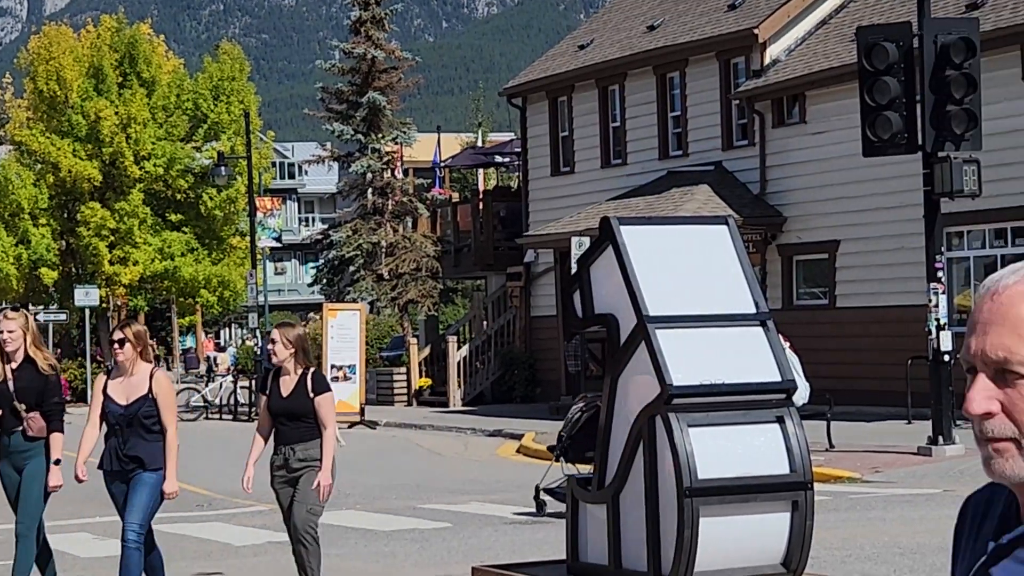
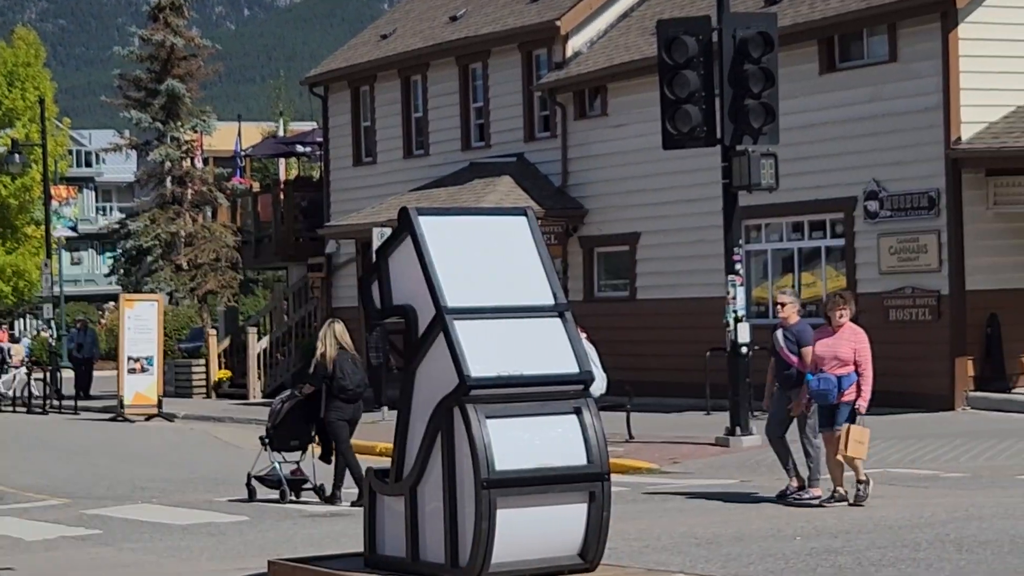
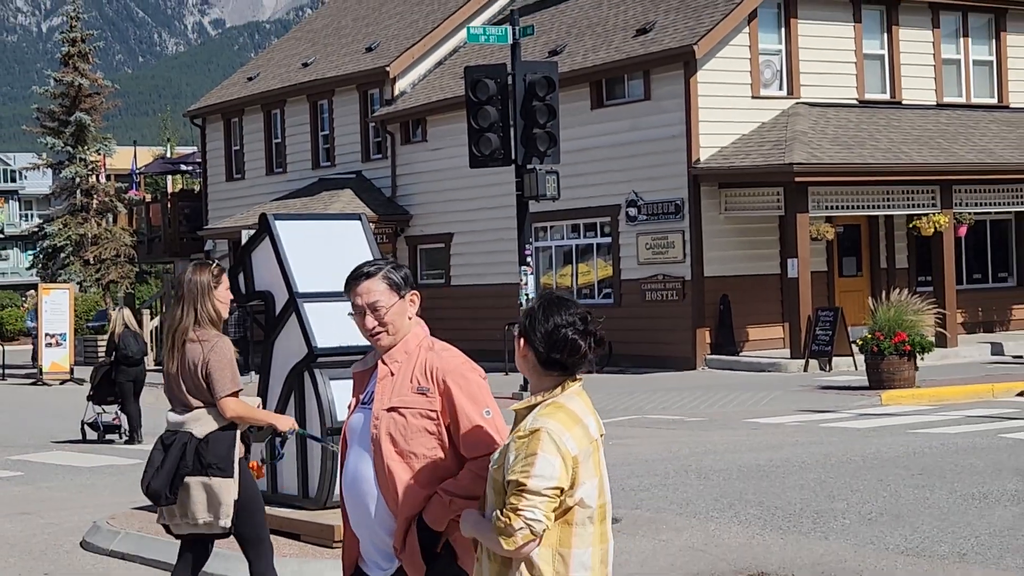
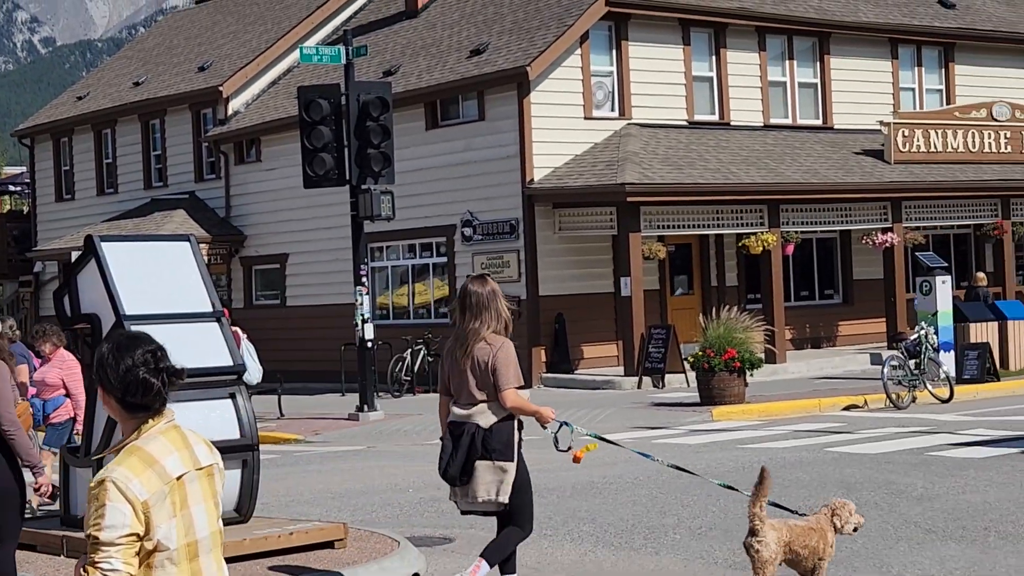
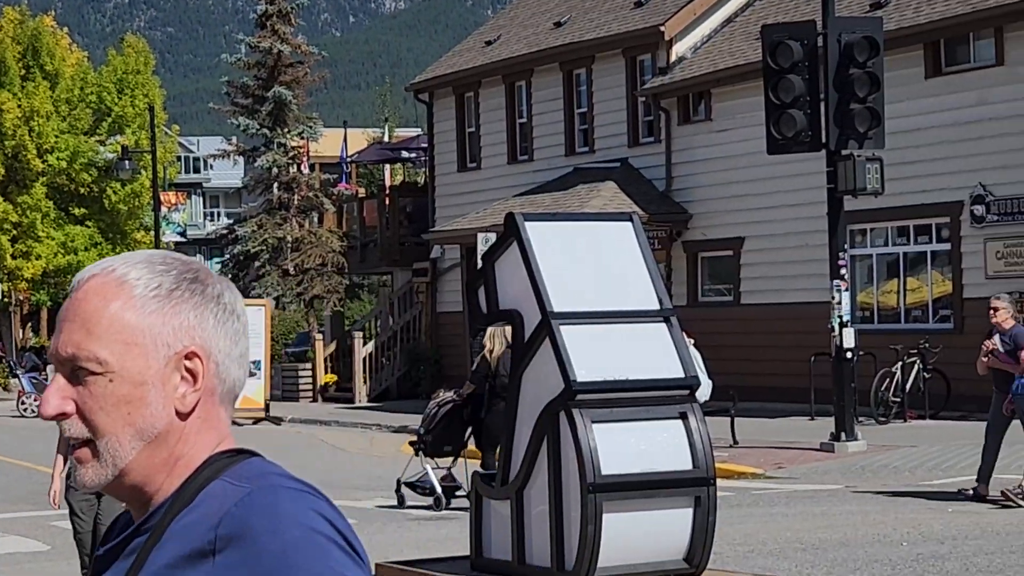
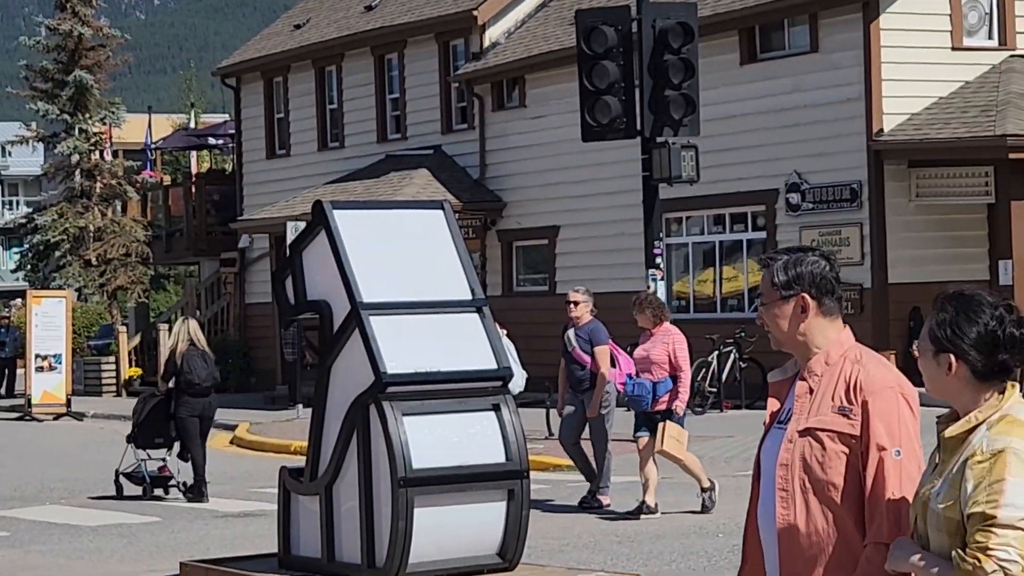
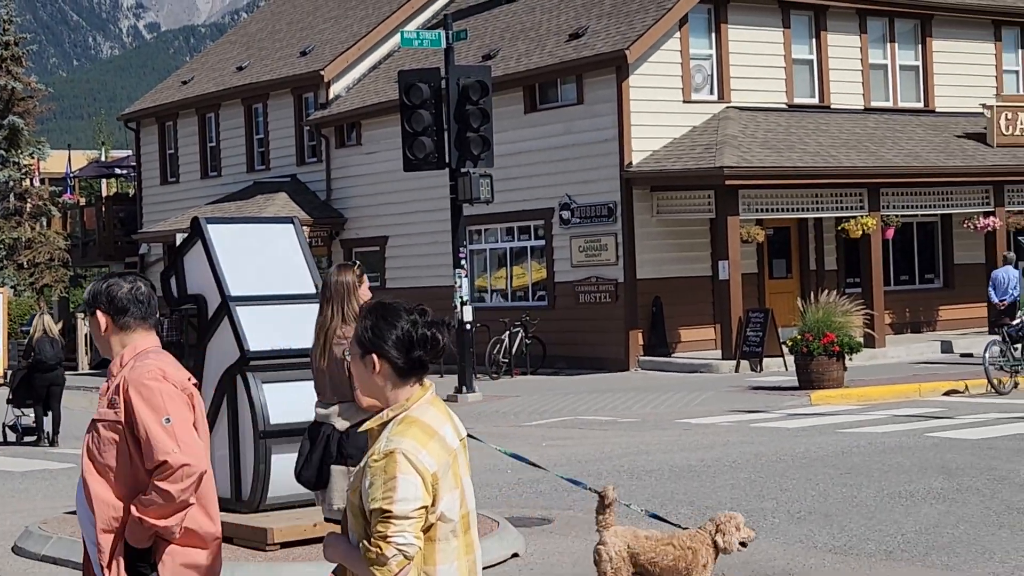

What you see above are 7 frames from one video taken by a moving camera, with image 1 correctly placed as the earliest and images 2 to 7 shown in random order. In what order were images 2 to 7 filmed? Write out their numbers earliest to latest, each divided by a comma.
5, 2, 6, 3, 7, 4
